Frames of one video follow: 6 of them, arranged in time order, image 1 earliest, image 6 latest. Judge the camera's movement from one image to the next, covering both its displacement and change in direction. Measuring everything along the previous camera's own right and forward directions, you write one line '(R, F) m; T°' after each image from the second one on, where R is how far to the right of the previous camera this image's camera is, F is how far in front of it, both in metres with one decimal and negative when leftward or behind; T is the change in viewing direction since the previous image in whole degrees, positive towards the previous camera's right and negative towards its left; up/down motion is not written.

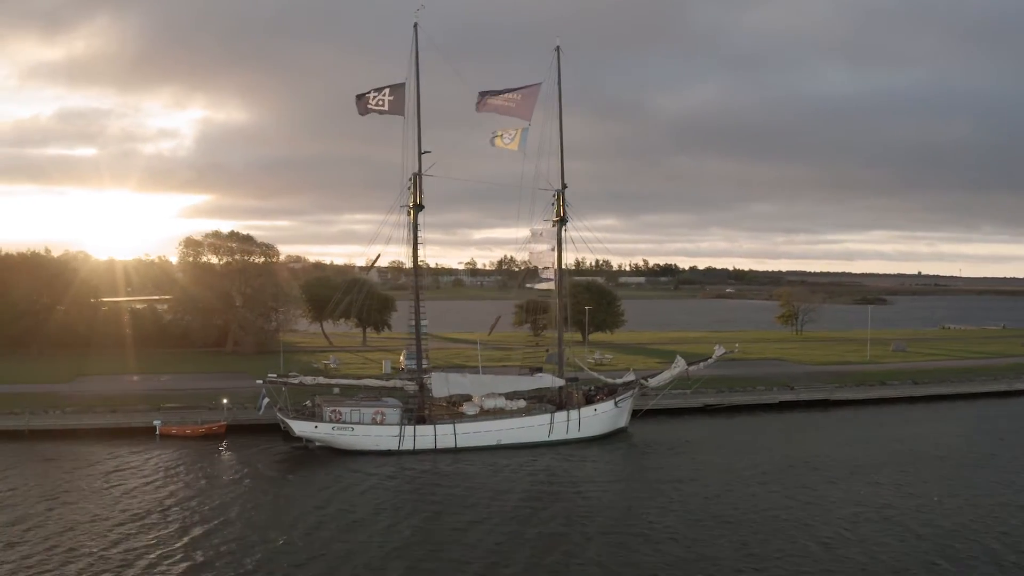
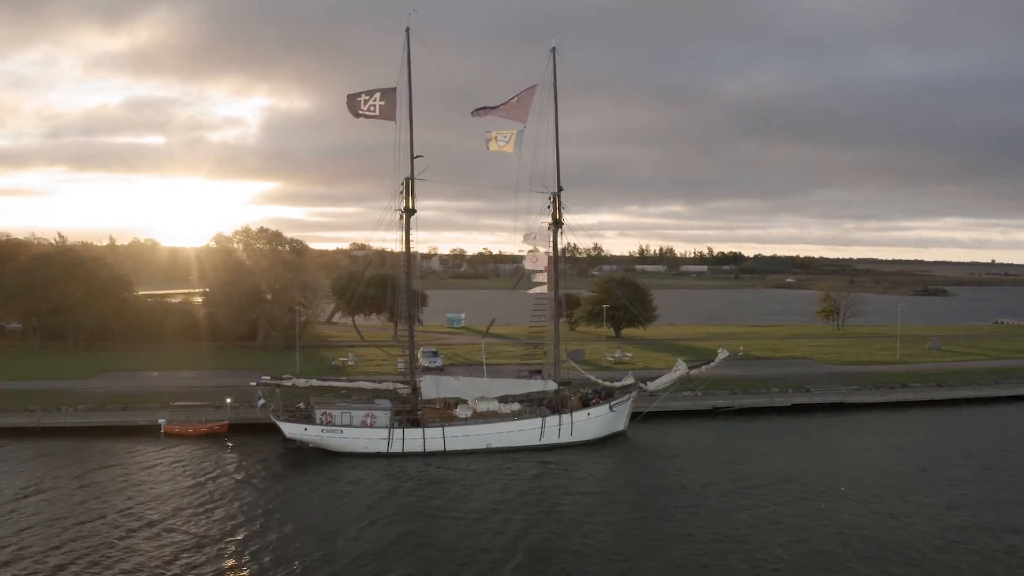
(+2.0, +0.2) m; -3°
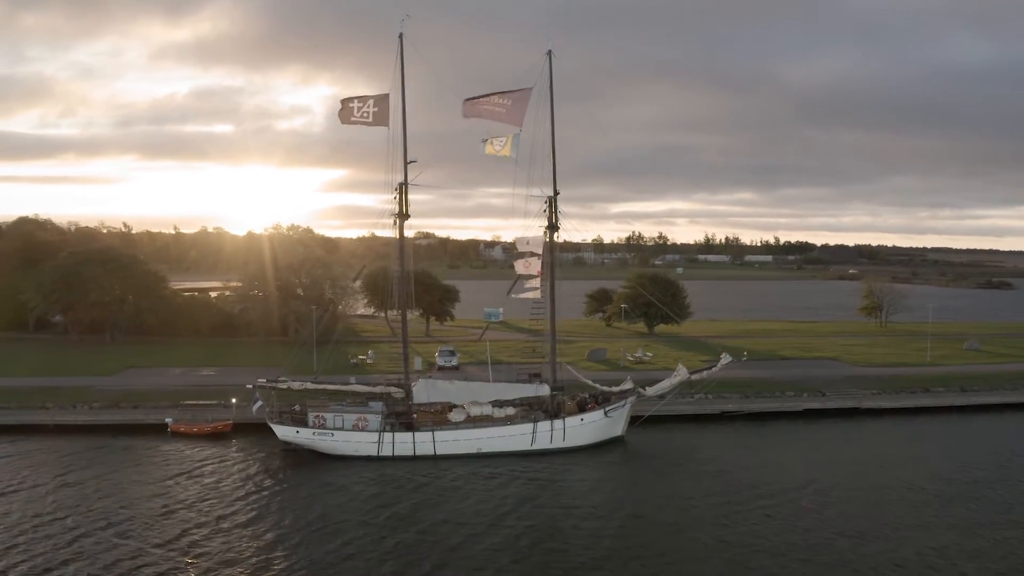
(+2.0, +0.1) m; -3°
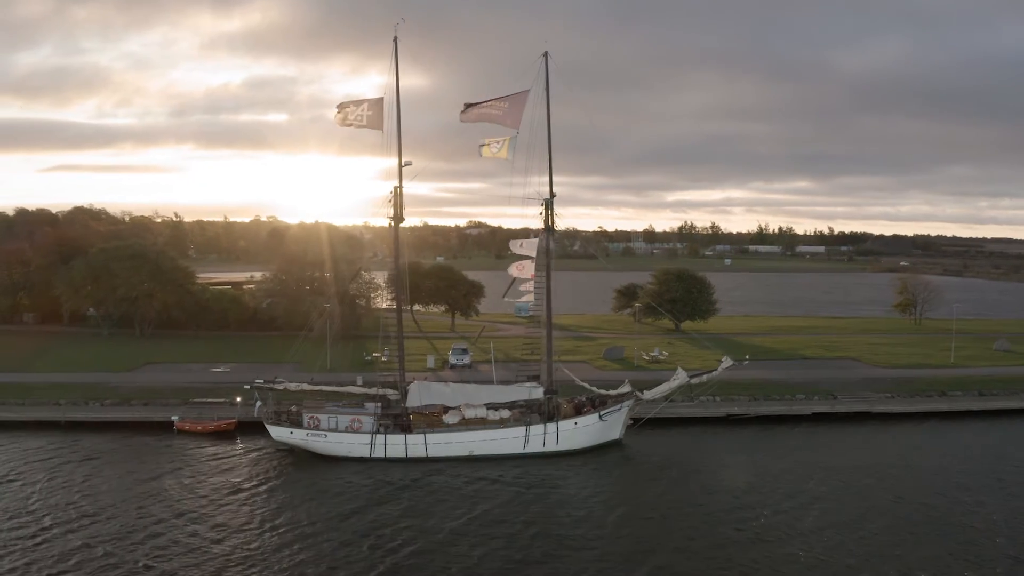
(+1.6, 0.0) m; -2°
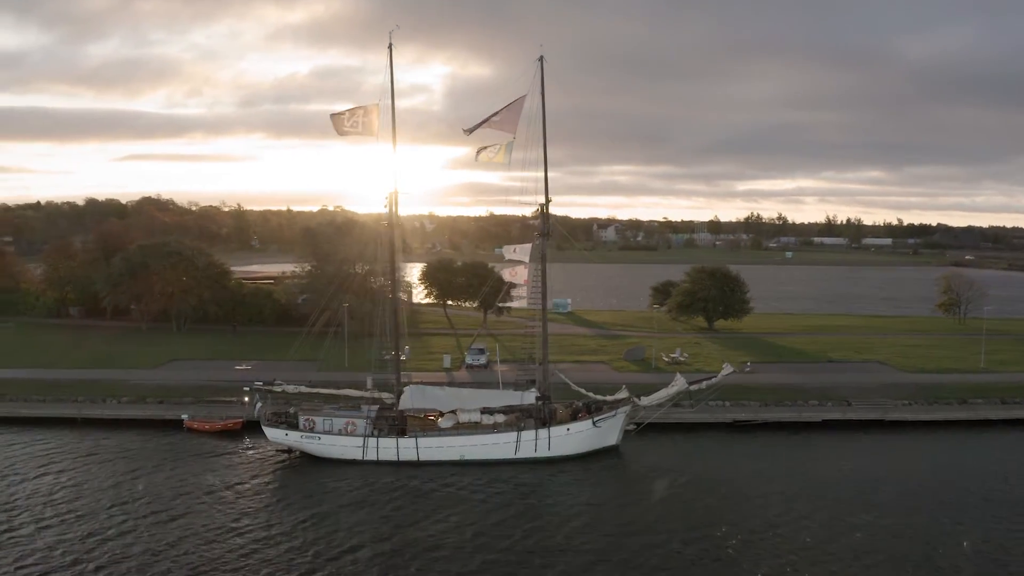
(+2.0, -0.2) m; -3°
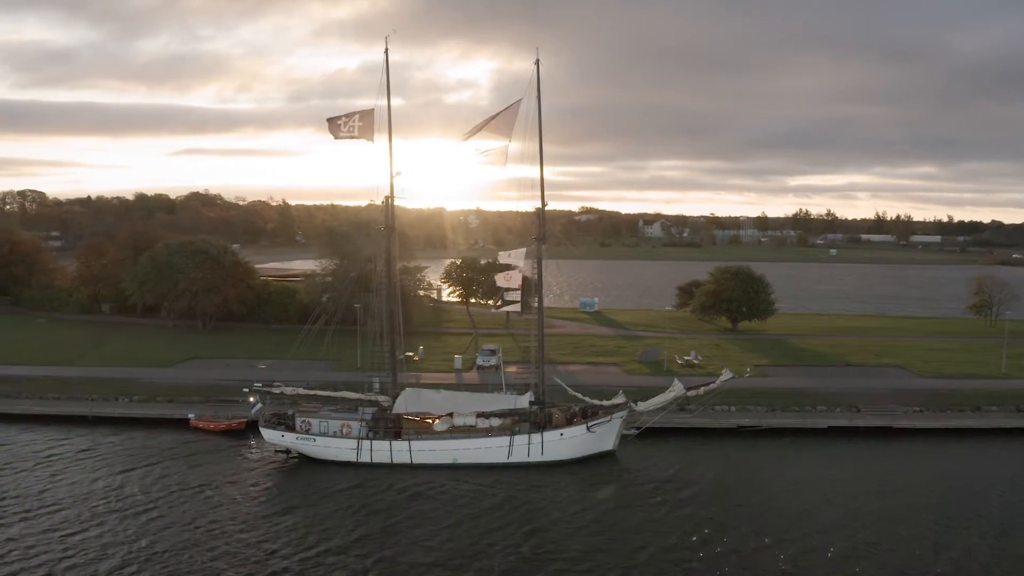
(+1.4, -0.2) m; -2°
